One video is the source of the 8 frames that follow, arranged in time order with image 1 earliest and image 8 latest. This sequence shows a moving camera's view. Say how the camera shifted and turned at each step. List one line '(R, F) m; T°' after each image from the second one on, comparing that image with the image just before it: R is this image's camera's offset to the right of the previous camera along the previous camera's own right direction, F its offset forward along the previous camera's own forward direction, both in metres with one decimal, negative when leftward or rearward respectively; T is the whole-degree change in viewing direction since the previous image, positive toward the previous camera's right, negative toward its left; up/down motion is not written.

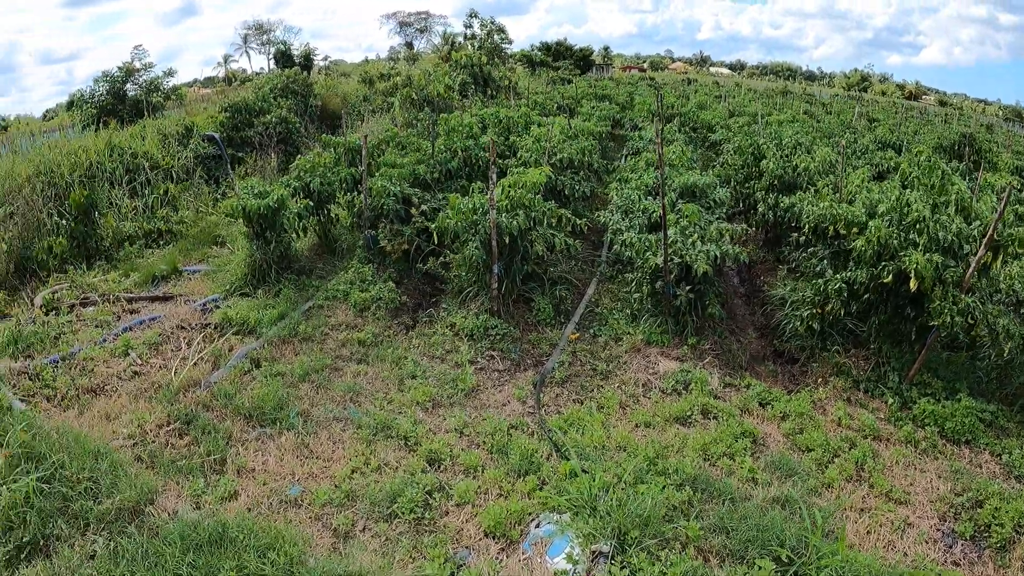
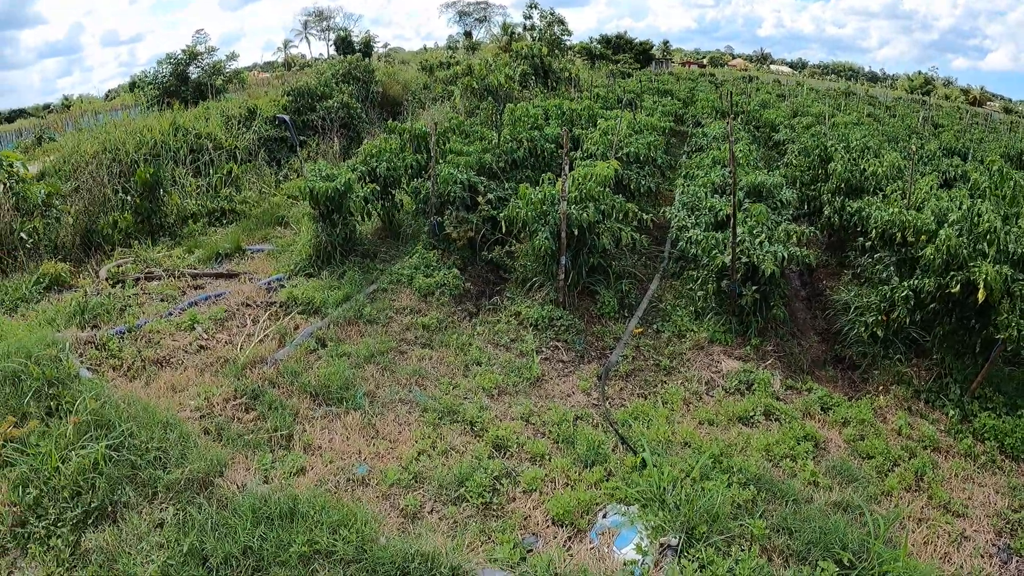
(-0.3, 0.0) m; -2°
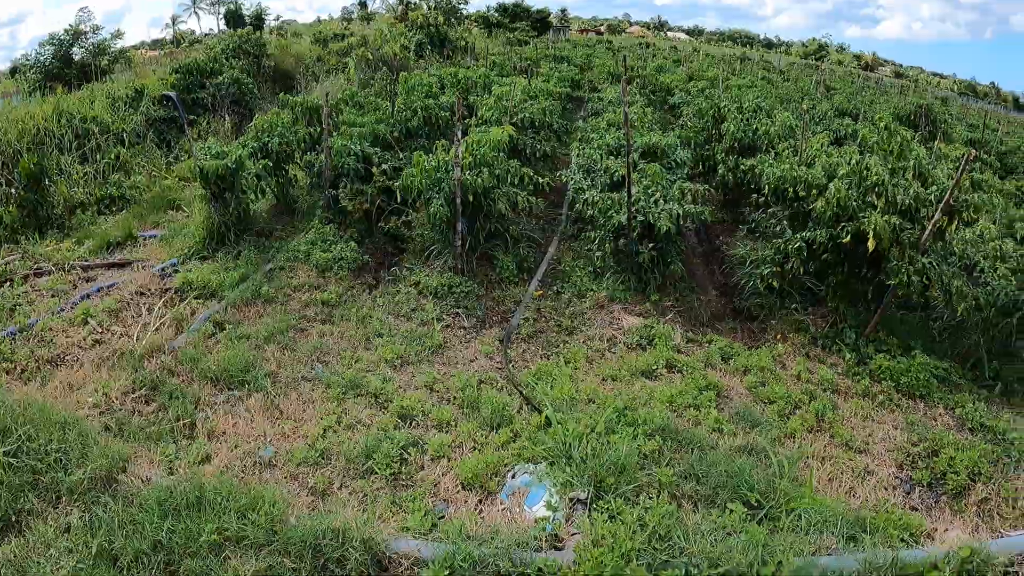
(+0.3, 0.0) m; +5°
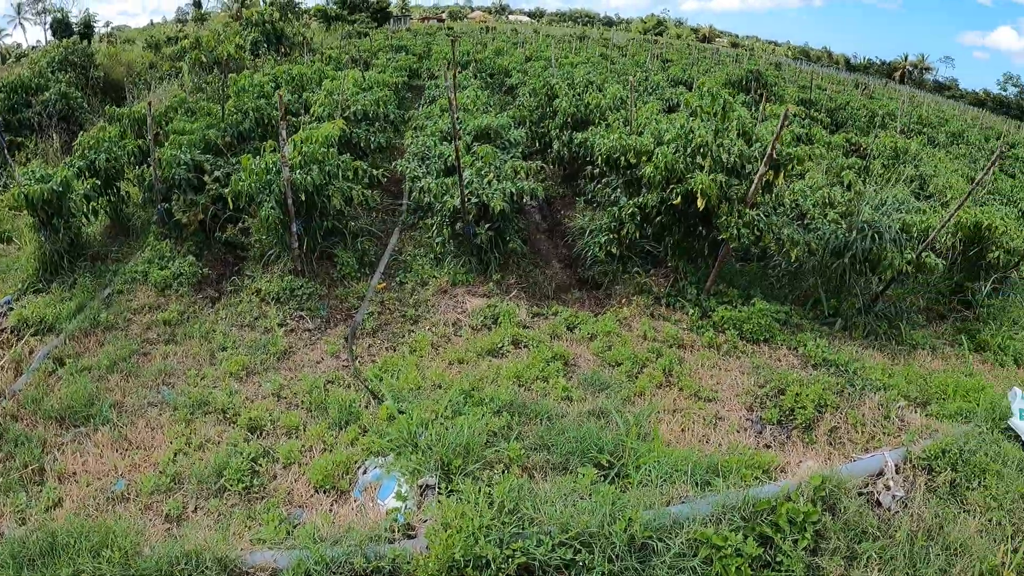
(+0.5, 0.0) m; +8°
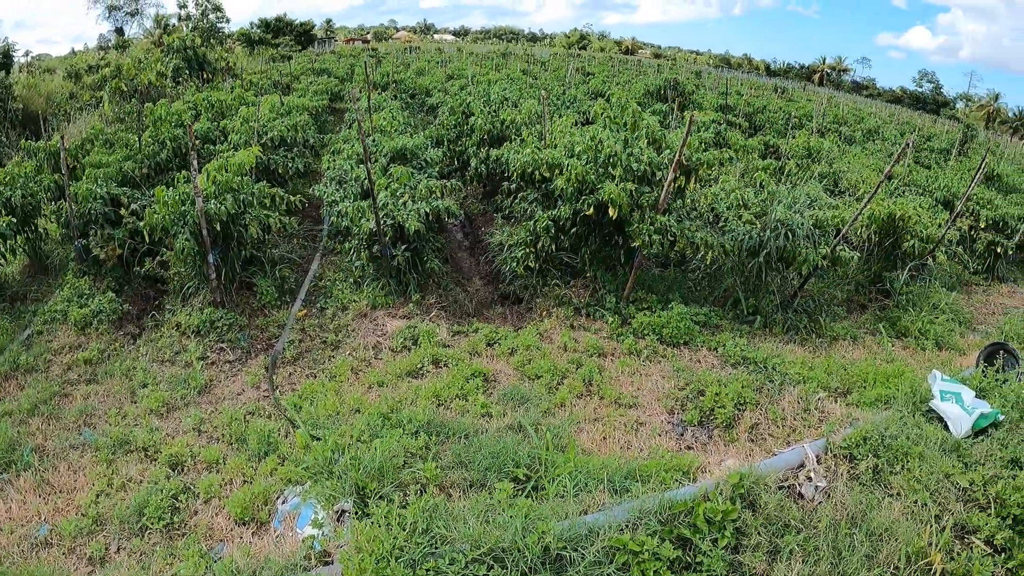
(+0.3, -0.1) m; +4°
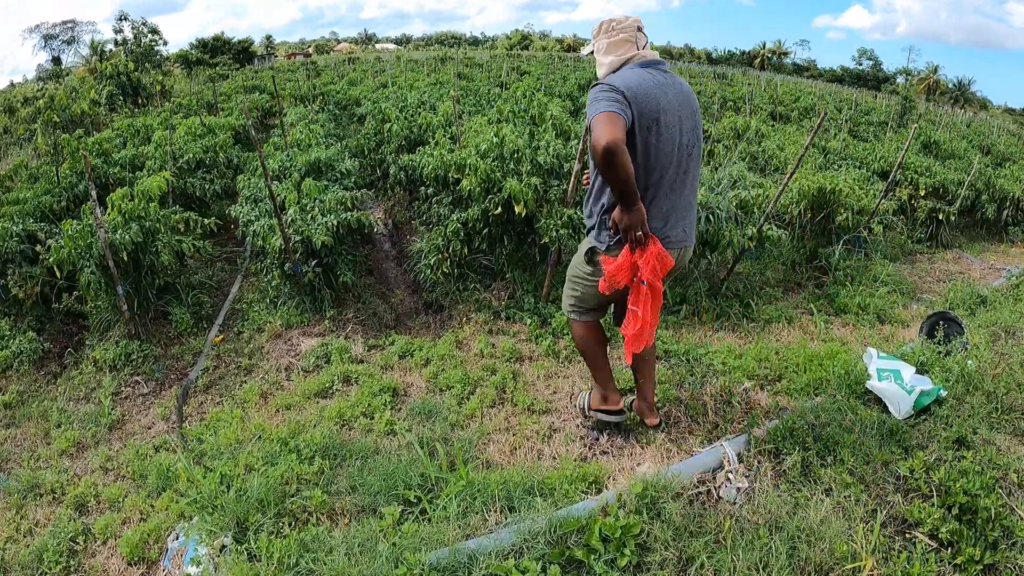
(+0.6, 0.0) m; +1°
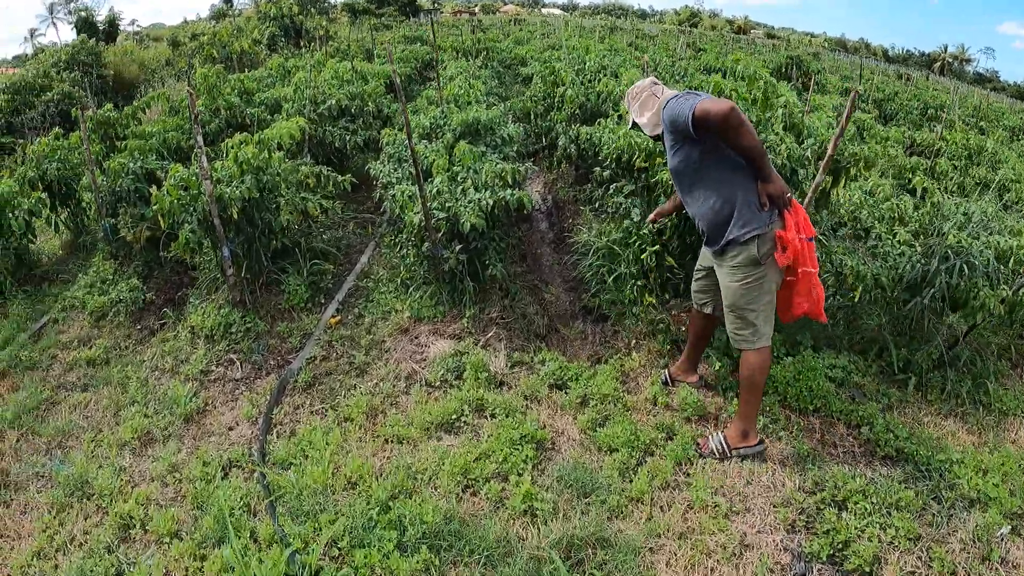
(-0.5, +1.2) m; -9°
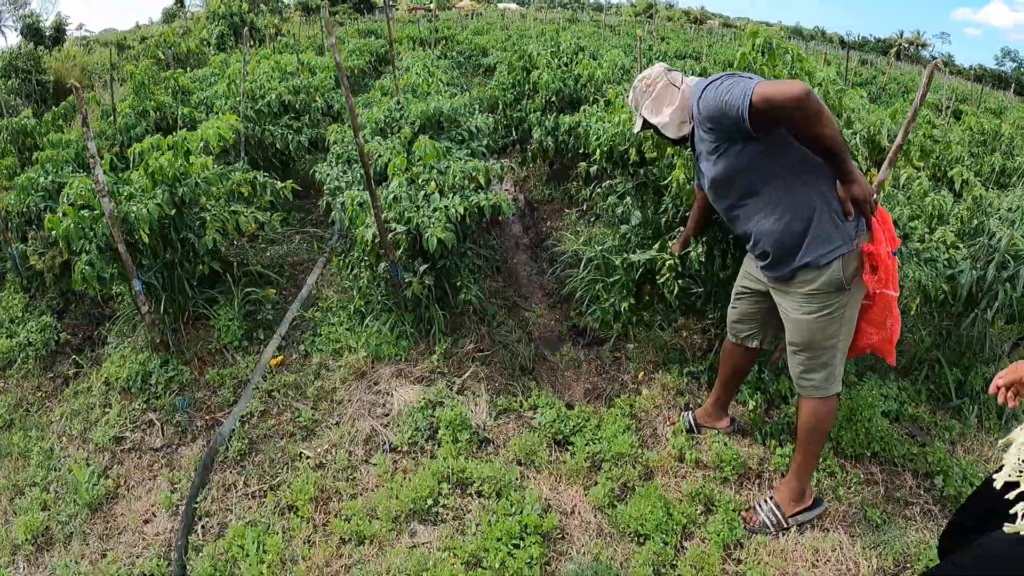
(0.0, +0.8) m; +1°
